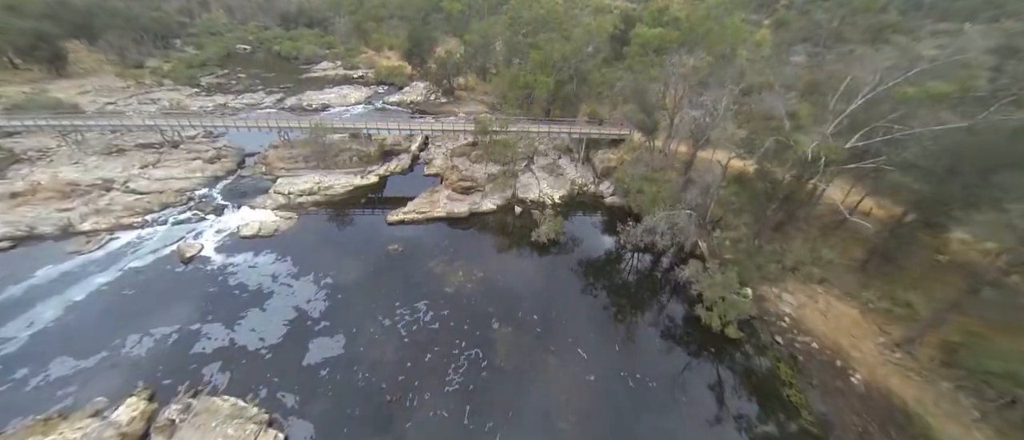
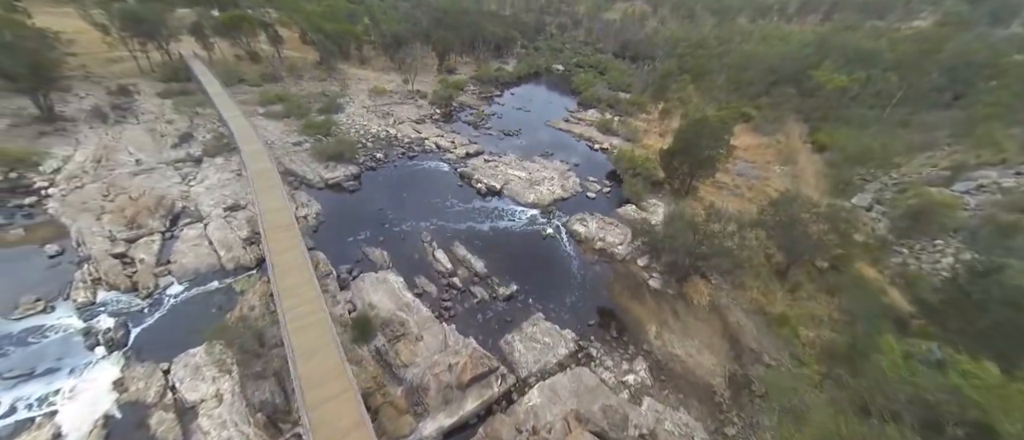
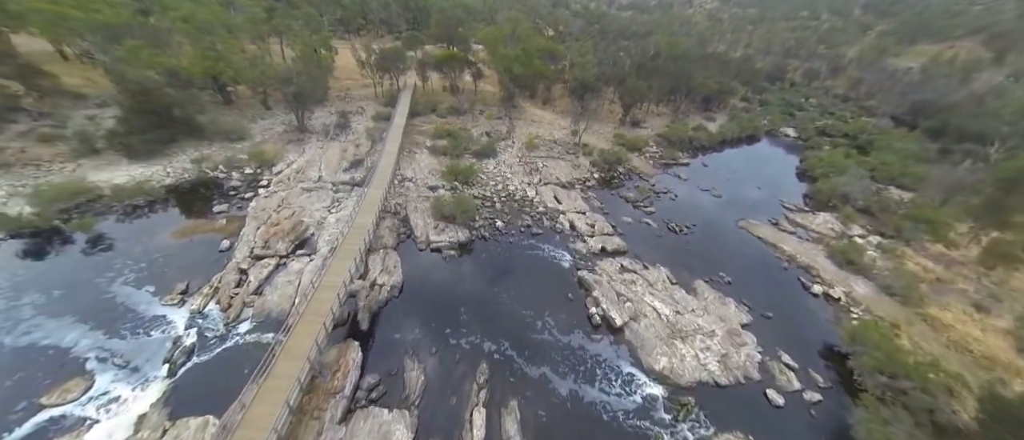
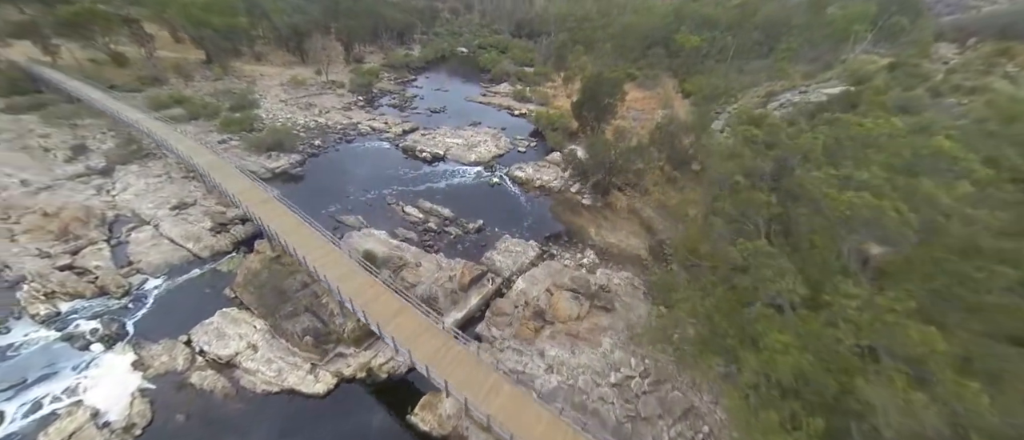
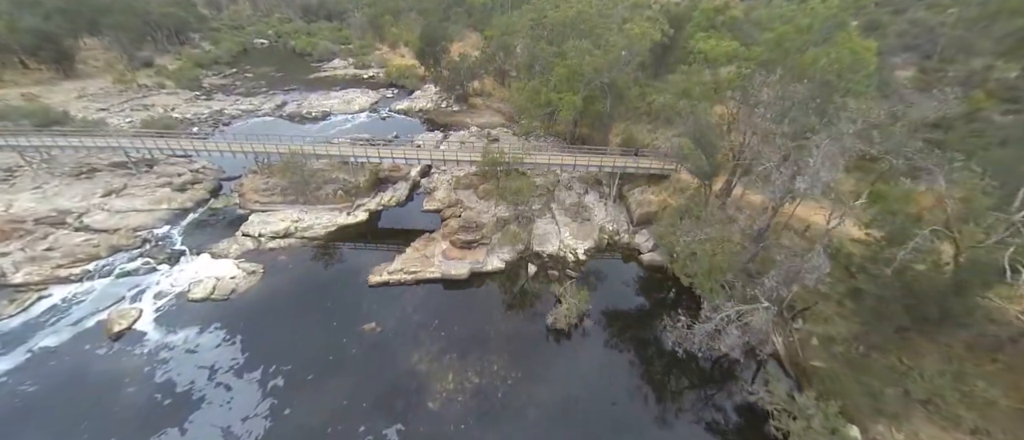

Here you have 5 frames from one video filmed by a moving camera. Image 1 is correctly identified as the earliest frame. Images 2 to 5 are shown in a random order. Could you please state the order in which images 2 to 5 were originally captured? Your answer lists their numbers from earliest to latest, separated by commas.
5, 4, 2, 3
